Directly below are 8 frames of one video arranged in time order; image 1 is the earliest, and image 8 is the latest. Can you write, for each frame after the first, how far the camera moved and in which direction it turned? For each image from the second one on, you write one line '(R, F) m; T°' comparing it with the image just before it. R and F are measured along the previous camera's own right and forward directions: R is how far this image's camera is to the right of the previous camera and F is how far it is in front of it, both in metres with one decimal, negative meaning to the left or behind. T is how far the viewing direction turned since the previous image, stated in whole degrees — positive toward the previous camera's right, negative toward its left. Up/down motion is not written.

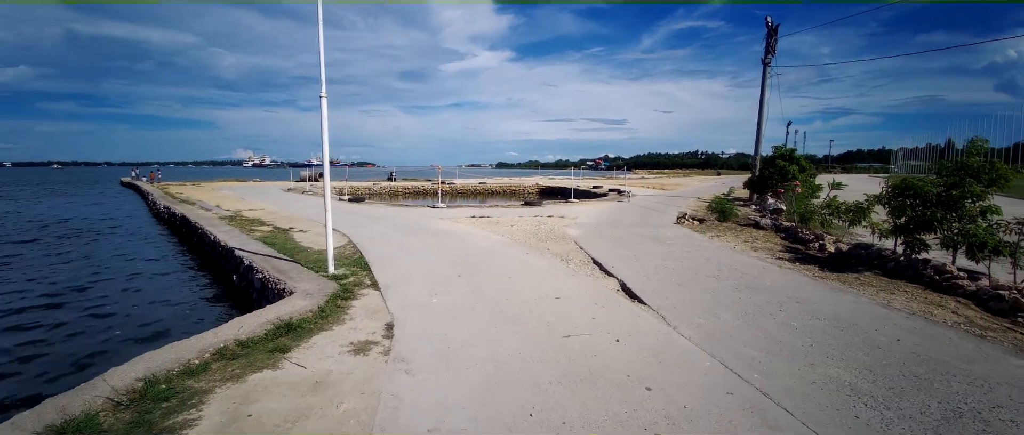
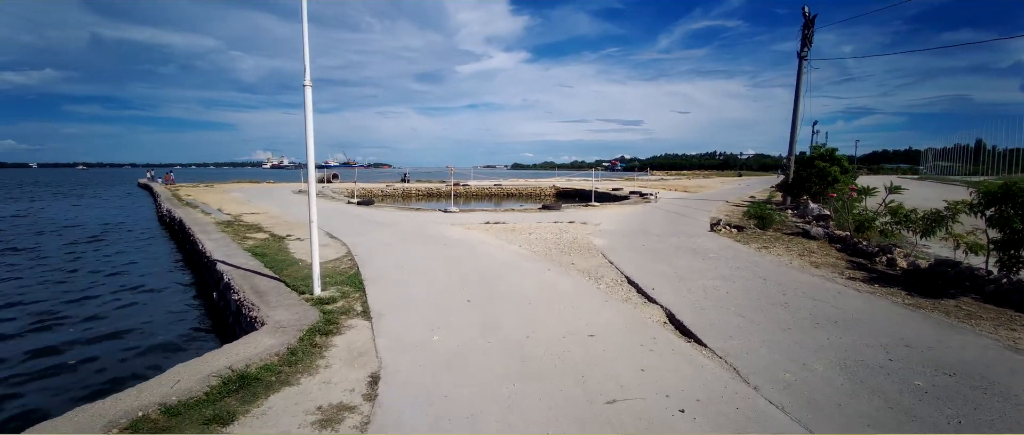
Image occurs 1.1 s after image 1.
(-0.1, +1.2) m; -2°
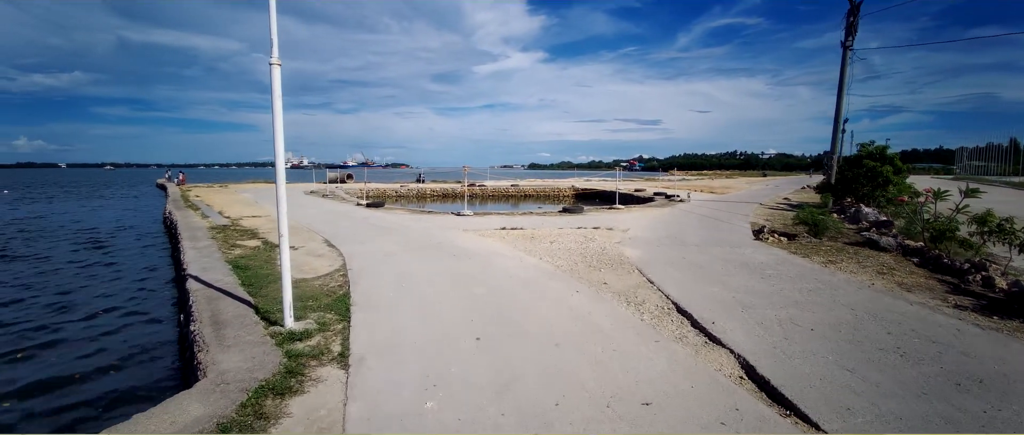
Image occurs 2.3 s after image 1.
(0.0, +1.3) m; -2°
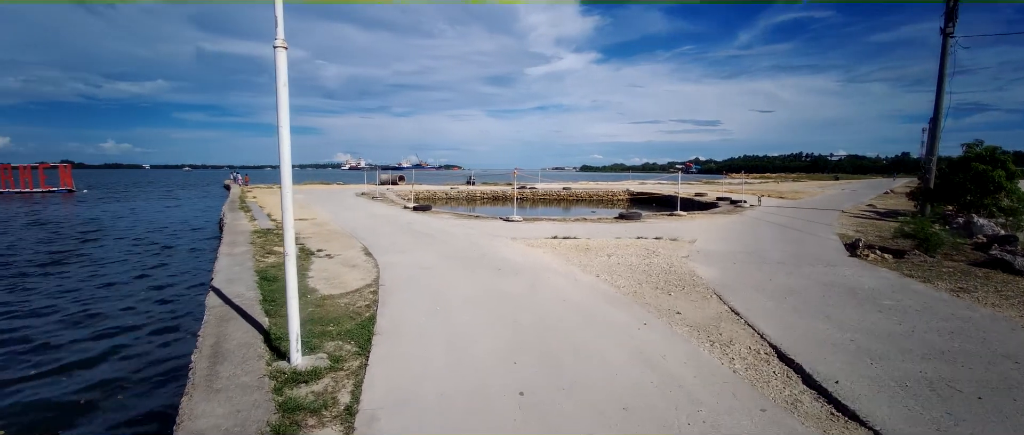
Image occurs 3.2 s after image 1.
(0.0, +1.0) m; -6°
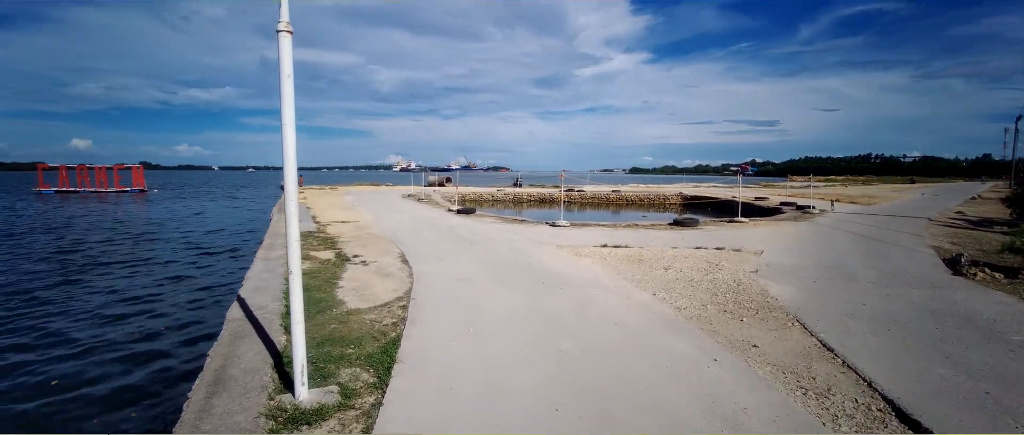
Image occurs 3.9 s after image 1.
(0.0, +0.7) m; -5°
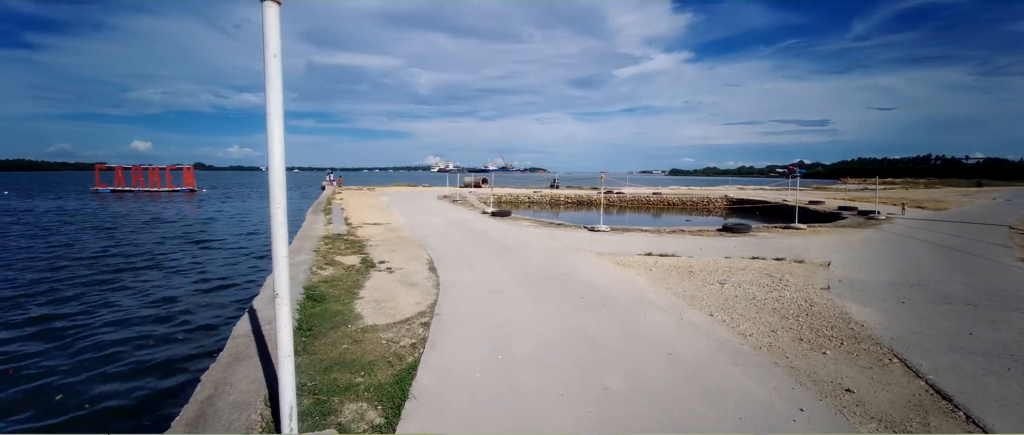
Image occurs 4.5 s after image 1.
(0.0, +0.7) m; -4°
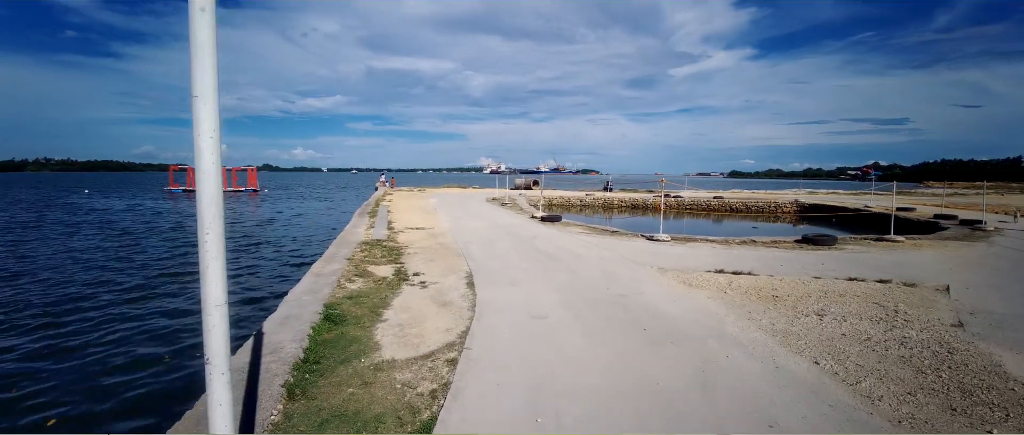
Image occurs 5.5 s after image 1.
(0.0, +1.0) m; -6°
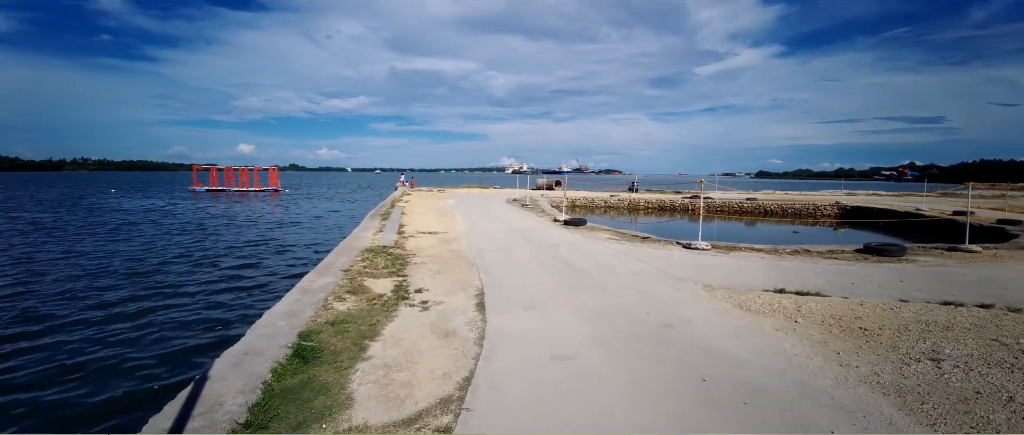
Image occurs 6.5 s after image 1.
(0.0, +1.2) m; -2°
